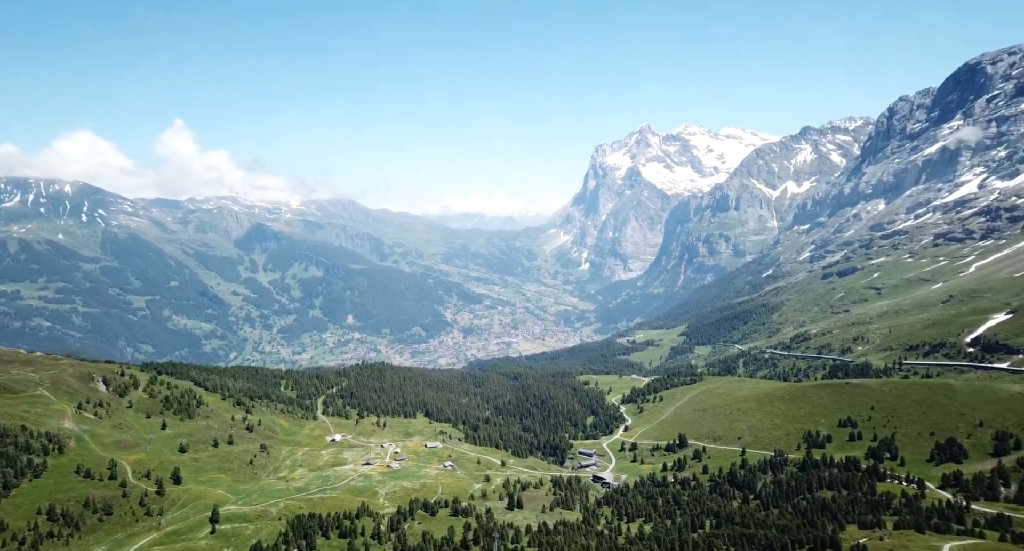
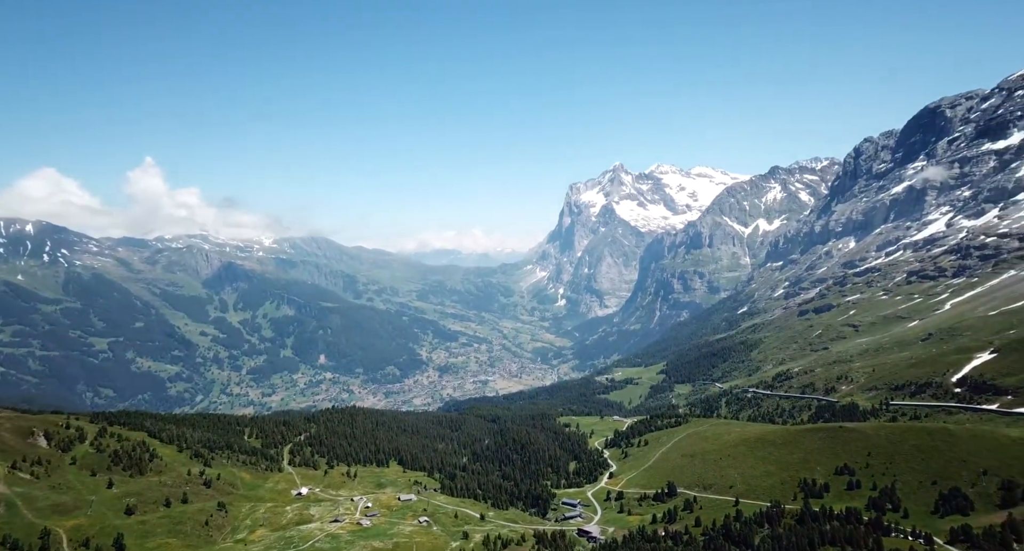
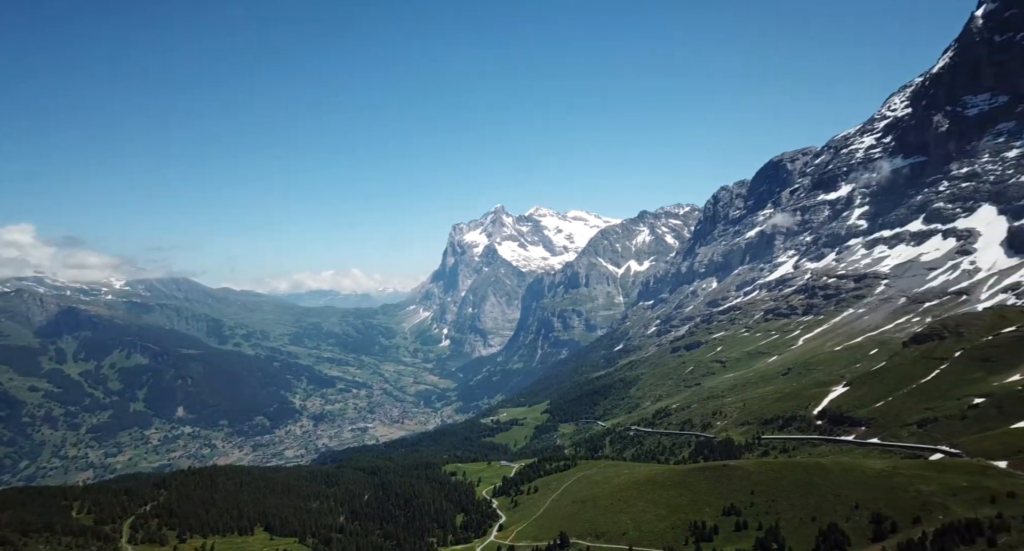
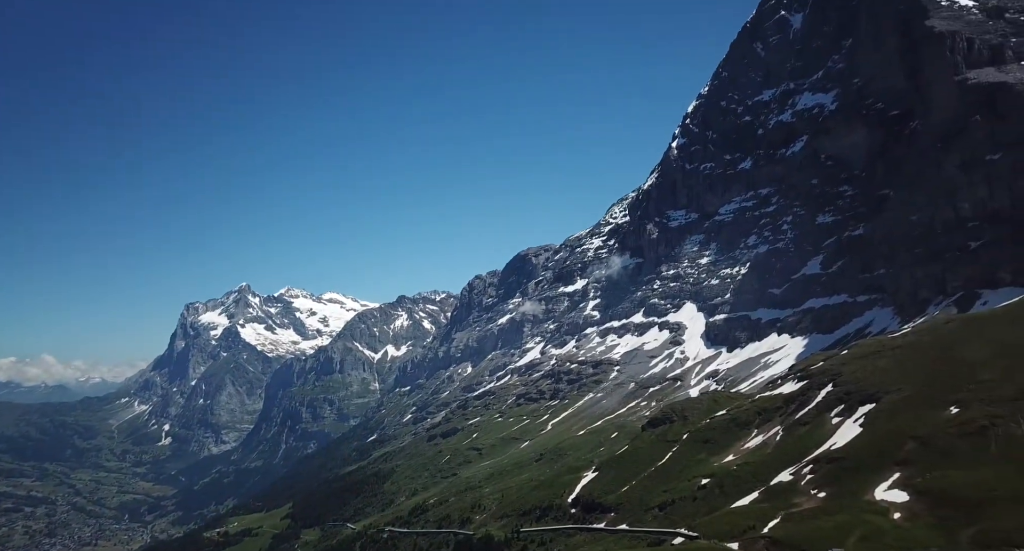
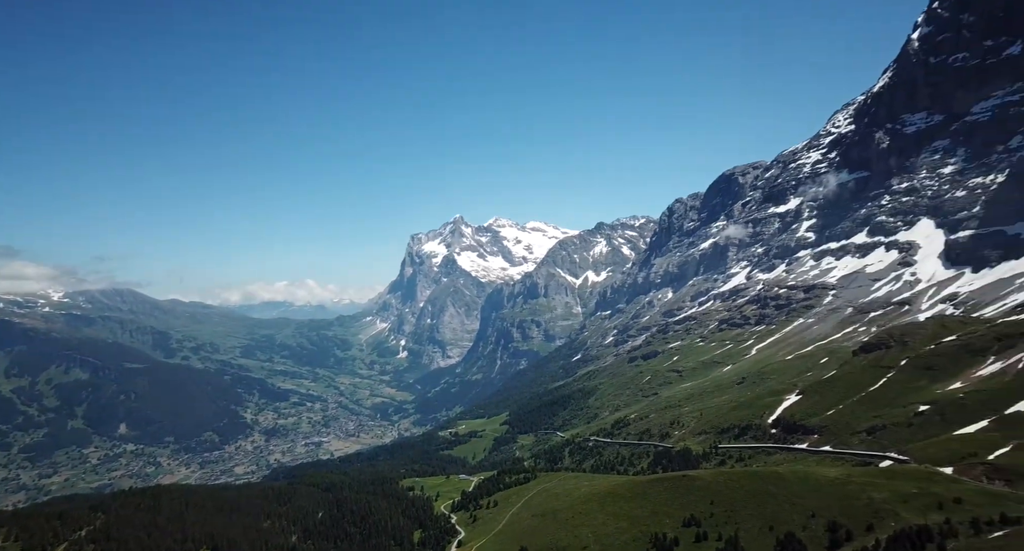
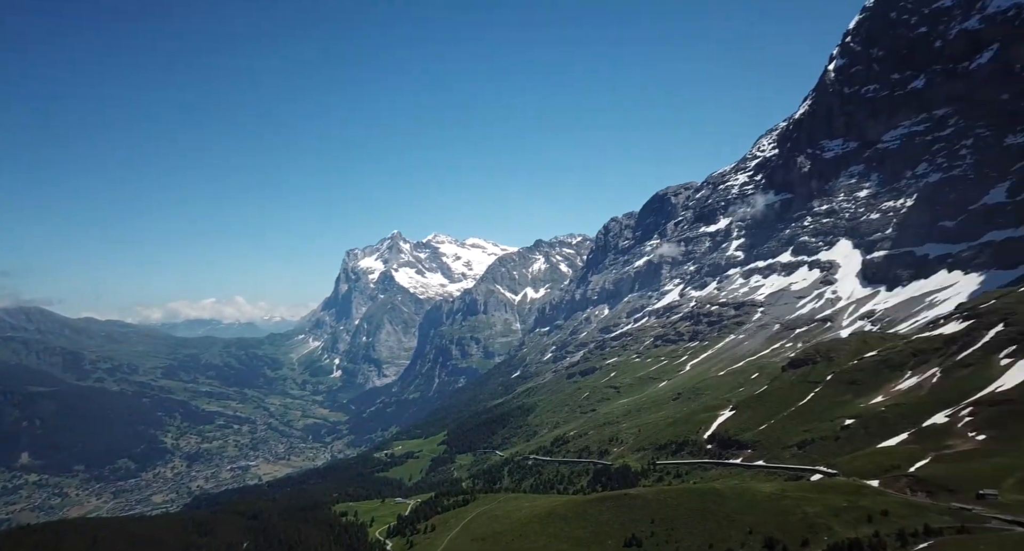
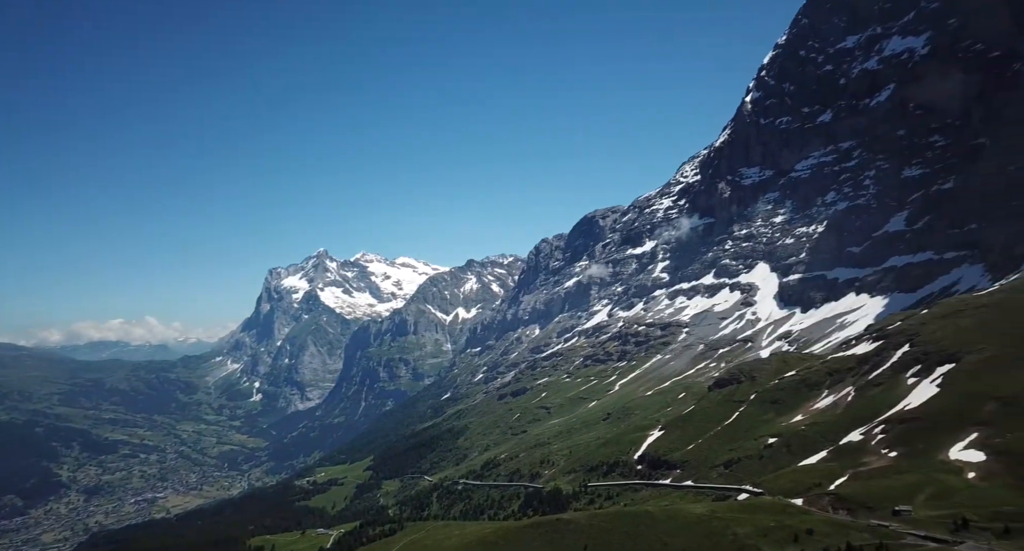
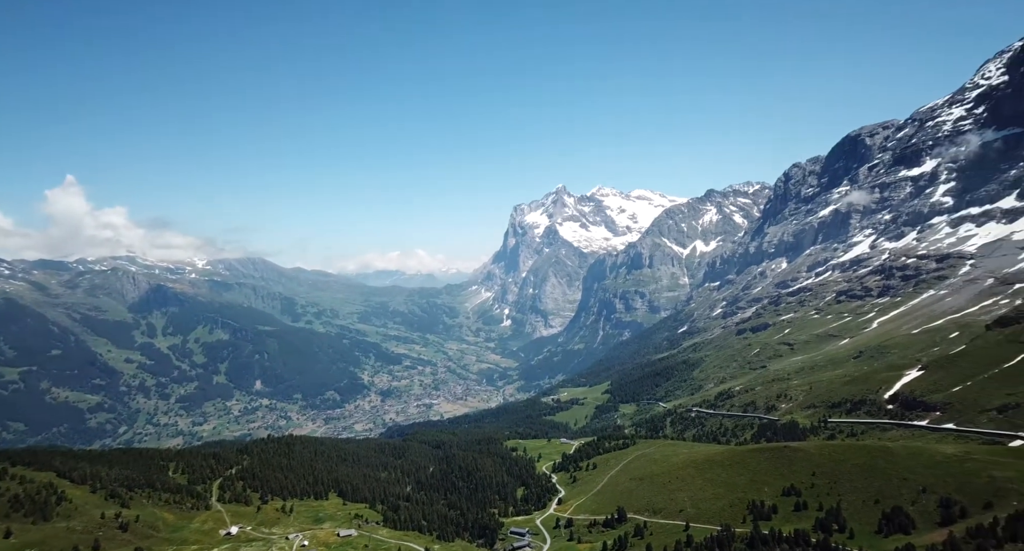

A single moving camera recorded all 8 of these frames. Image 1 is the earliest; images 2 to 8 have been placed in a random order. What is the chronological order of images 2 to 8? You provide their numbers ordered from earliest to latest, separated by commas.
2, 8, 3, 5, 6, 7, 4
